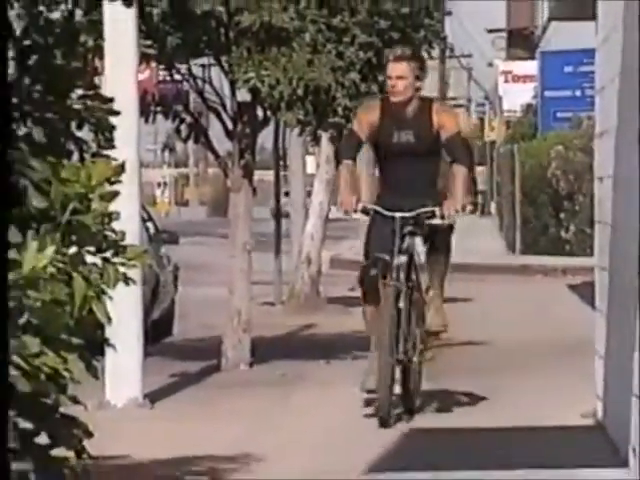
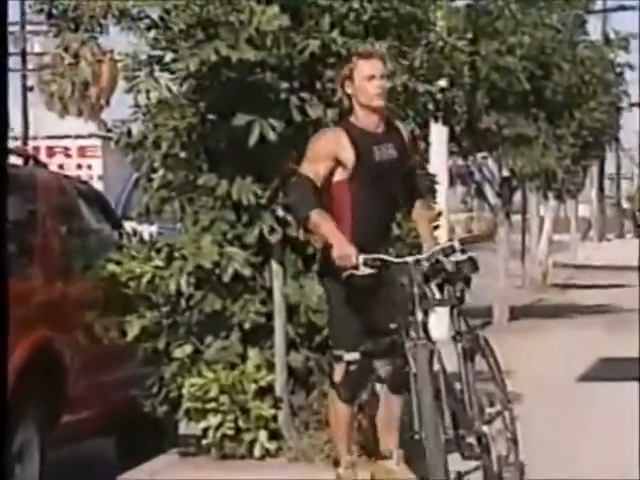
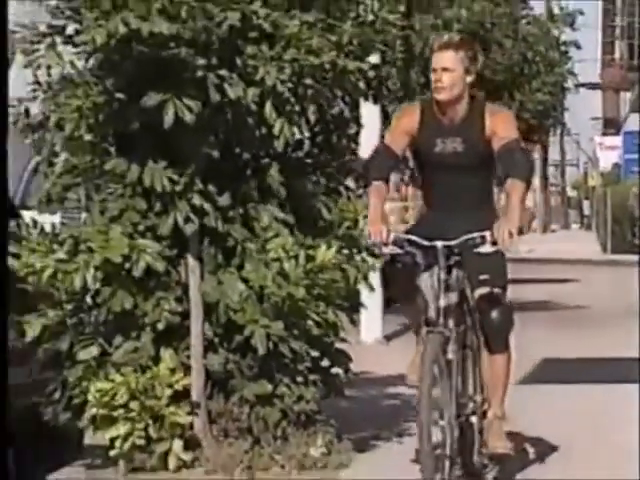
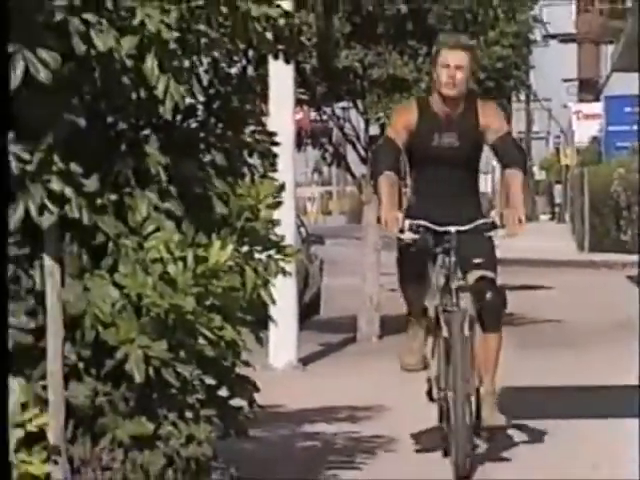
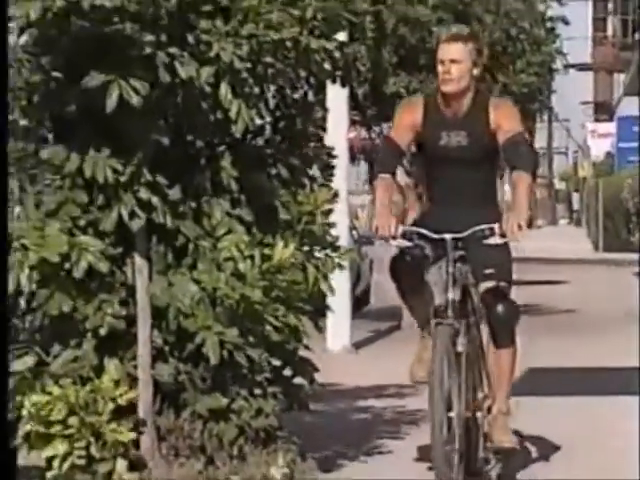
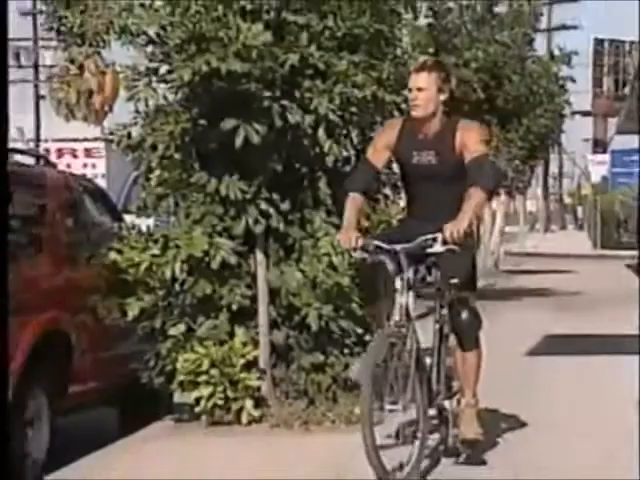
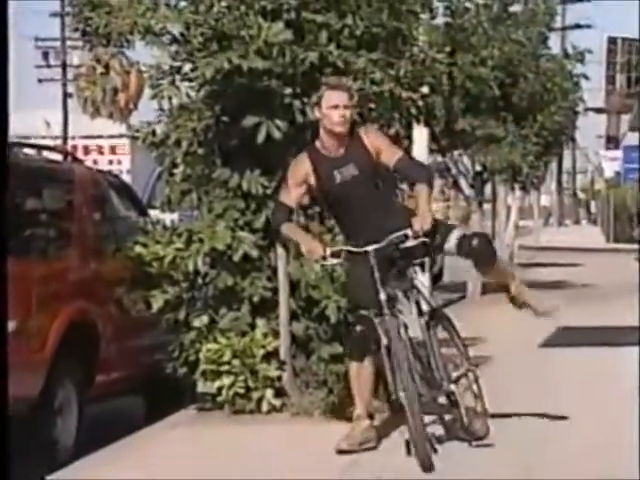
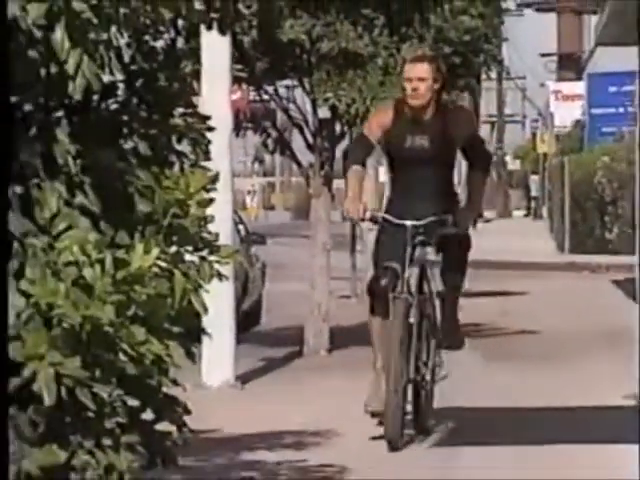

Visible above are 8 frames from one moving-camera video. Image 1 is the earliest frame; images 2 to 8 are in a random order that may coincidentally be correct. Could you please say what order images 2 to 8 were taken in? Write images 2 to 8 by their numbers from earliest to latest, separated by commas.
8, 4, 5, 3, 6, 7, 2
